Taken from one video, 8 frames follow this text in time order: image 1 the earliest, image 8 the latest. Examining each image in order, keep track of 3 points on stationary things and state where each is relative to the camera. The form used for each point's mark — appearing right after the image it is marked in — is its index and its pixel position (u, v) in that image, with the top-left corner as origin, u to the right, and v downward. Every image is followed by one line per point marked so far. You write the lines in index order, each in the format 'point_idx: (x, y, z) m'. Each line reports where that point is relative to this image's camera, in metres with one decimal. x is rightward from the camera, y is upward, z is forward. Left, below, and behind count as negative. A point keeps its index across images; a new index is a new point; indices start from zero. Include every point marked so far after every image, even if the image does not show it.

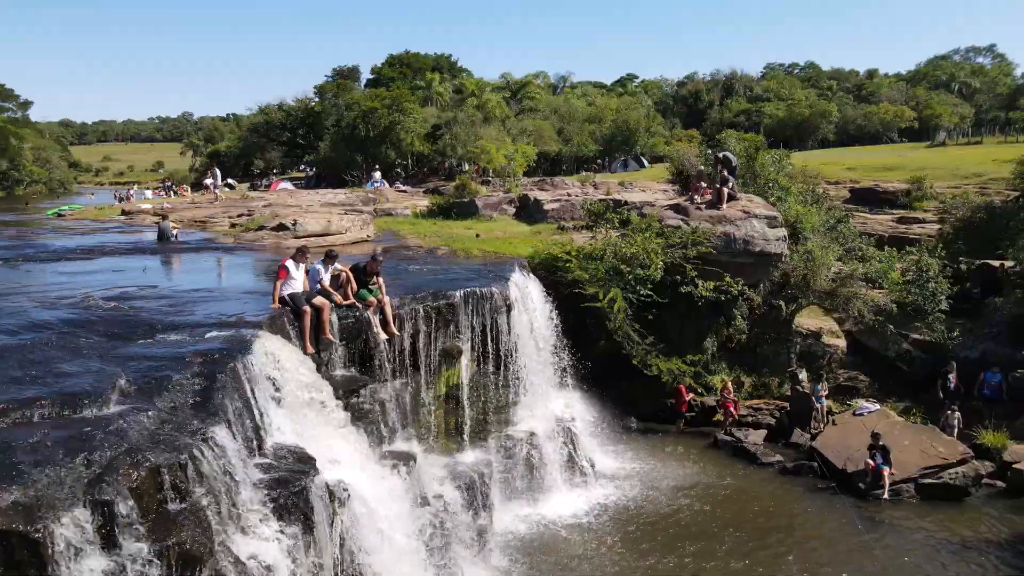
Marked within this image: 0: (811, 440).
0: (+5.4, -2.7, +13.7) m
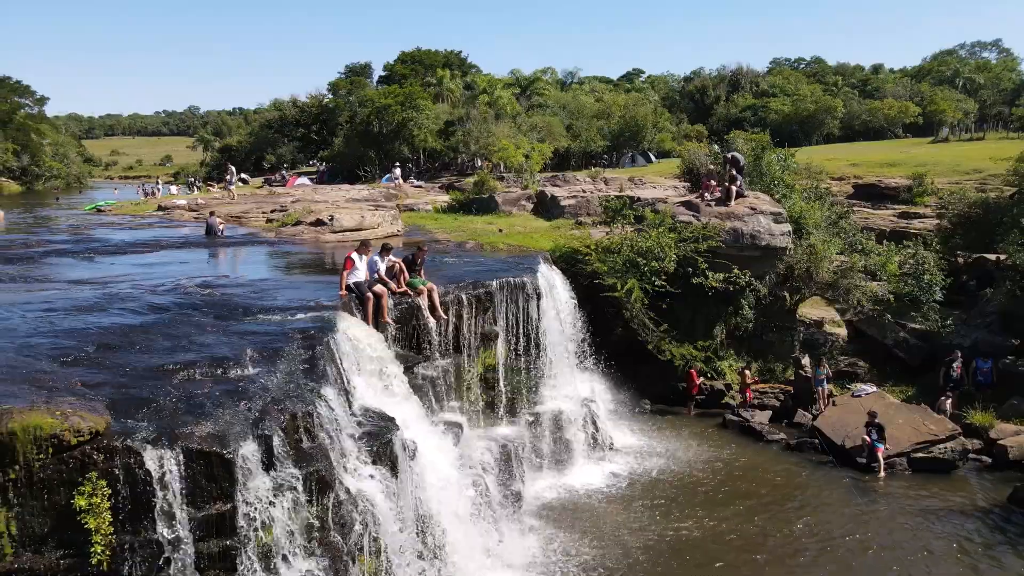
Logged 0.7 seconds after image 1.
0: (+5.9, -2.6, +14.9) m
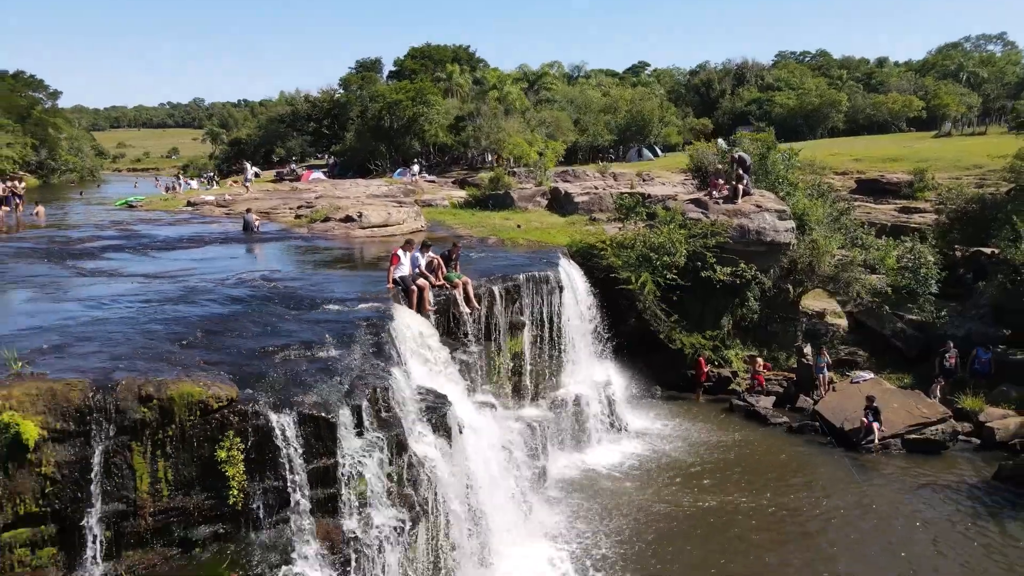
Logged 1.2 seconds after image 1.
0: (+6.4, -2.4, +16.0) m
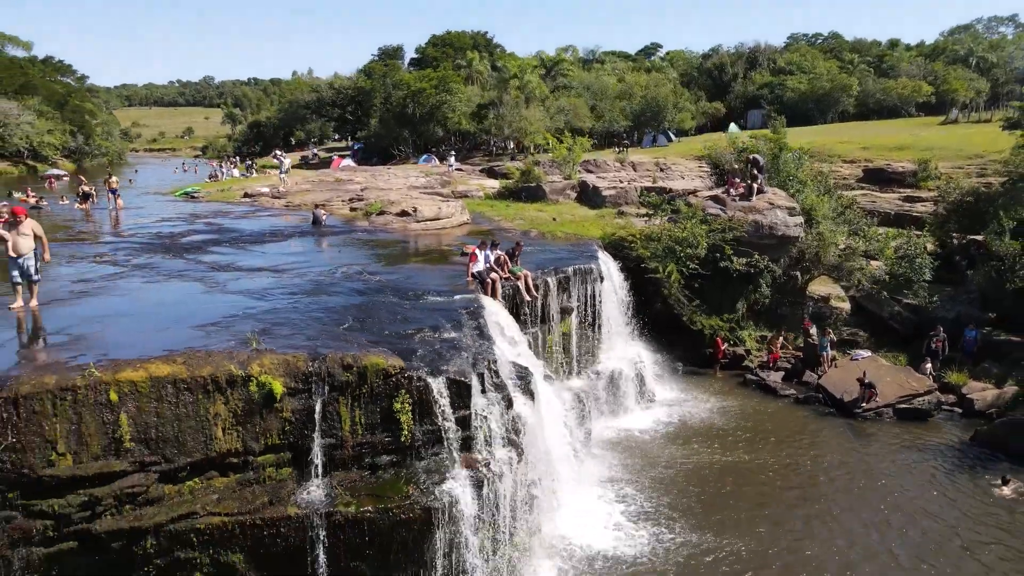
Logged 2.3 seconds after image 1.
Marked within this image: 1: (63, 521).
0: (+7.4, -2.2, +18.4) m
1: (-4.0, -2.1, +6.8) m
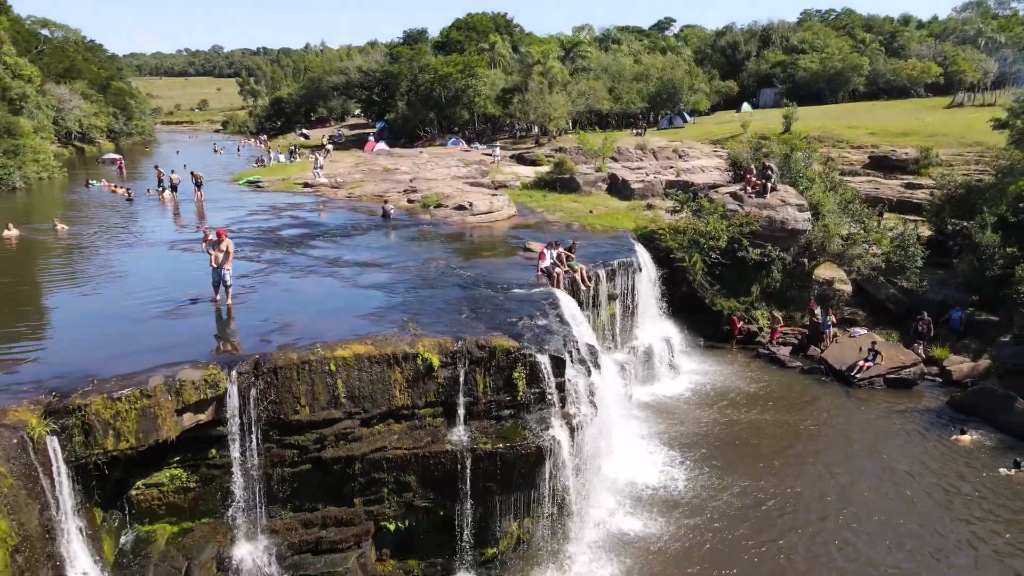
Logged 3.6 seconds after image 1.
0: (+8.8, -1.8, +21.5) m
1: (-2.8, -2.2, +10.1) m
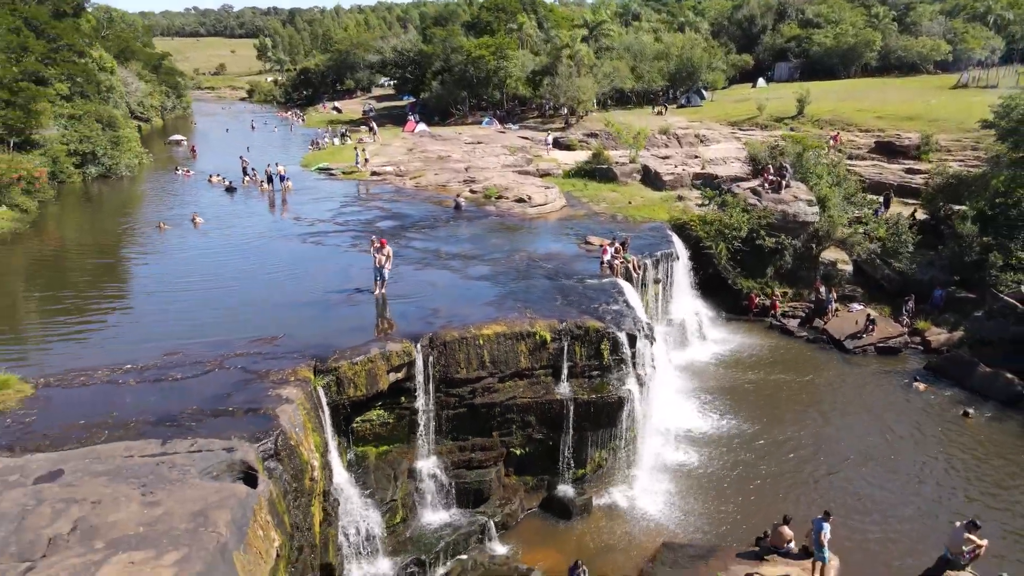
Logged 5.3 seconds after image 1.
0: (+10.7, -1.2, +26.0) m
1: (-1.0, -2.2, +14.7) m
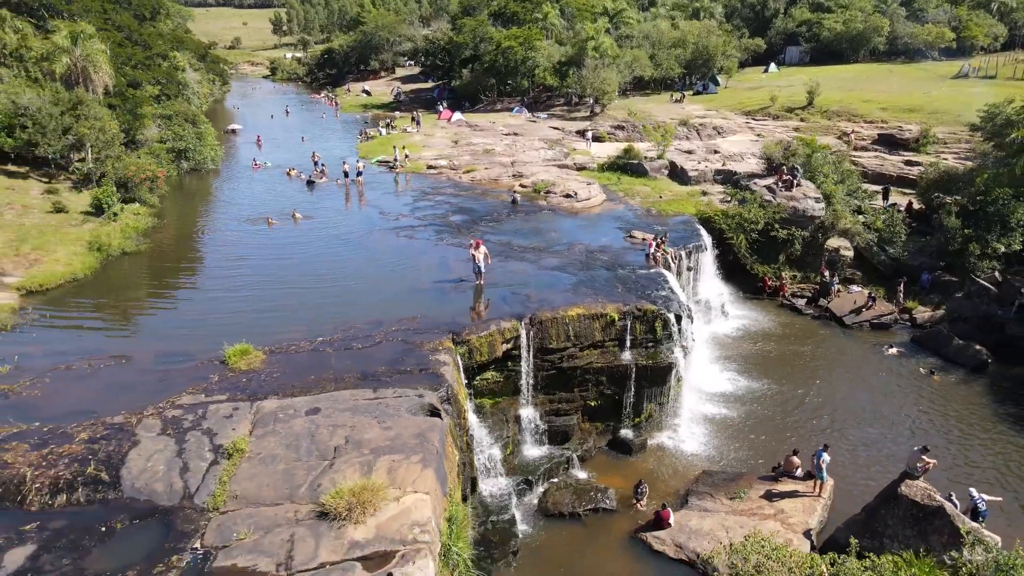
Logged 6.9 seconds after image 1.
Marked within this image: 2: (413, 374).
0: (+12.8, -0.6, +30.8) m
1: (+1.0, -2.0, +19.6) m
2: (-2.1, -1.8, +16.1) m
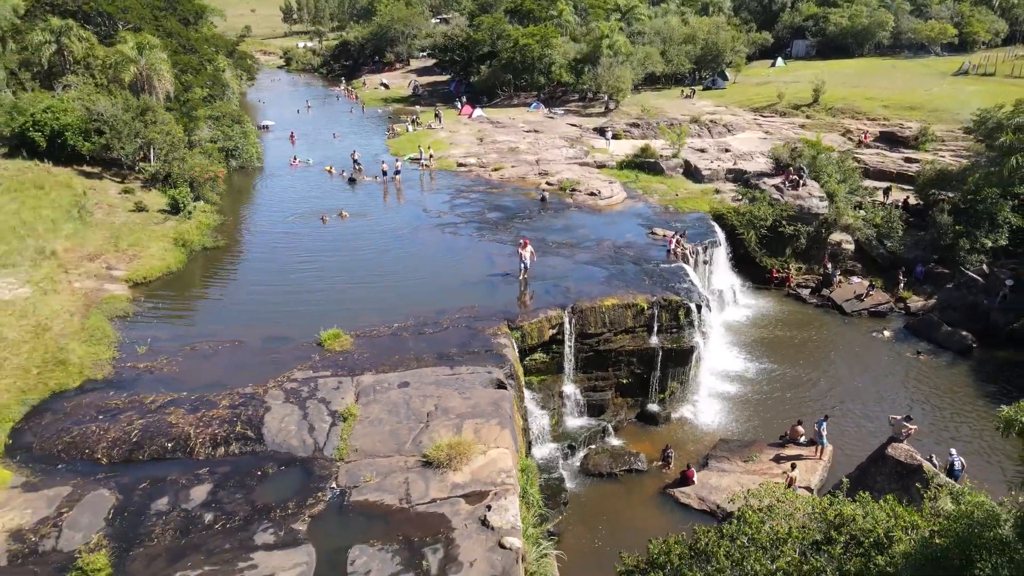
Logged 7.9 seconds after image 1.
0: (+14.2, -0.2, +33.8) m
1: (+2.3, -1.8, +22.7) m
2: (-0.8, -1.7, +19.3) m
